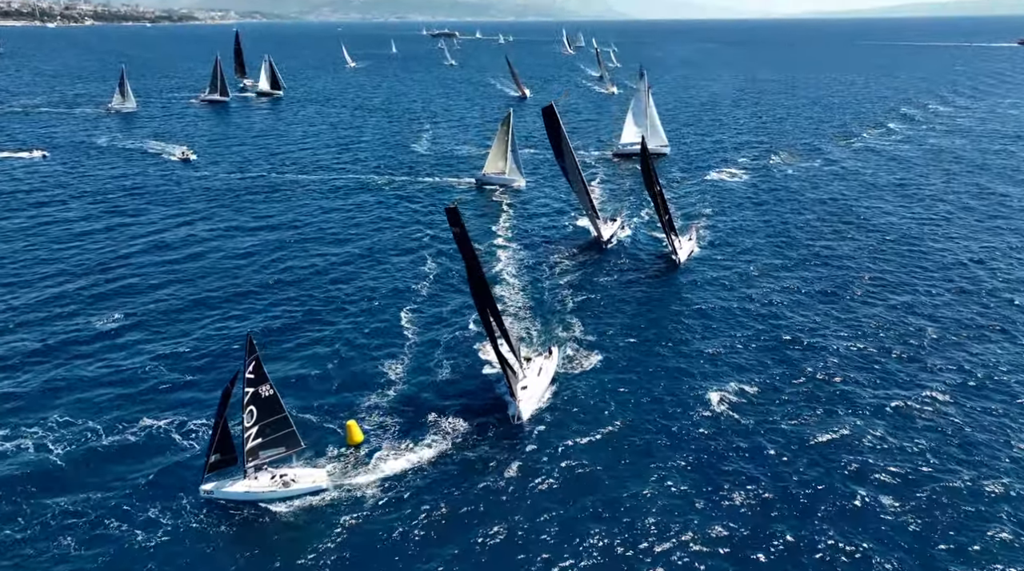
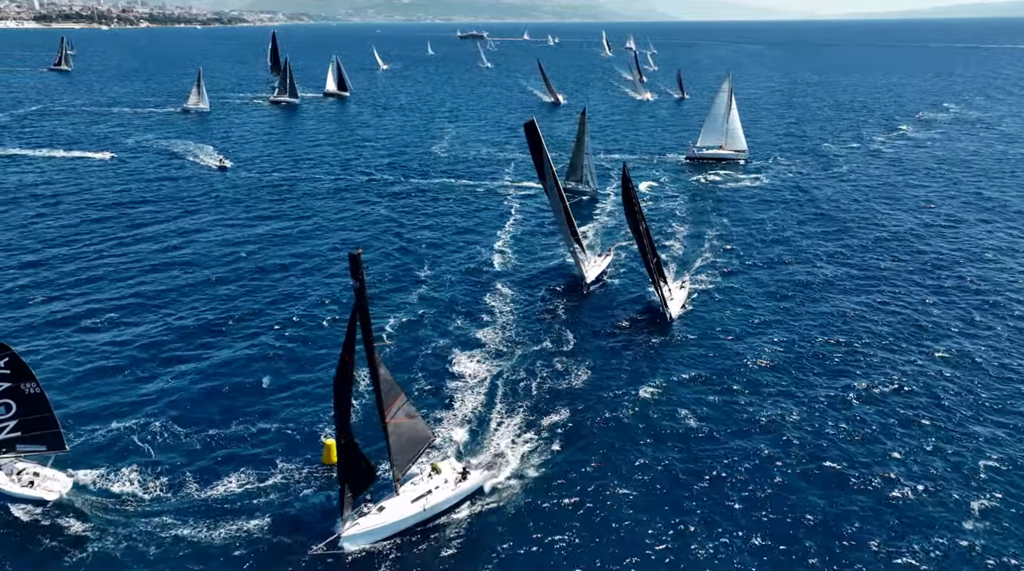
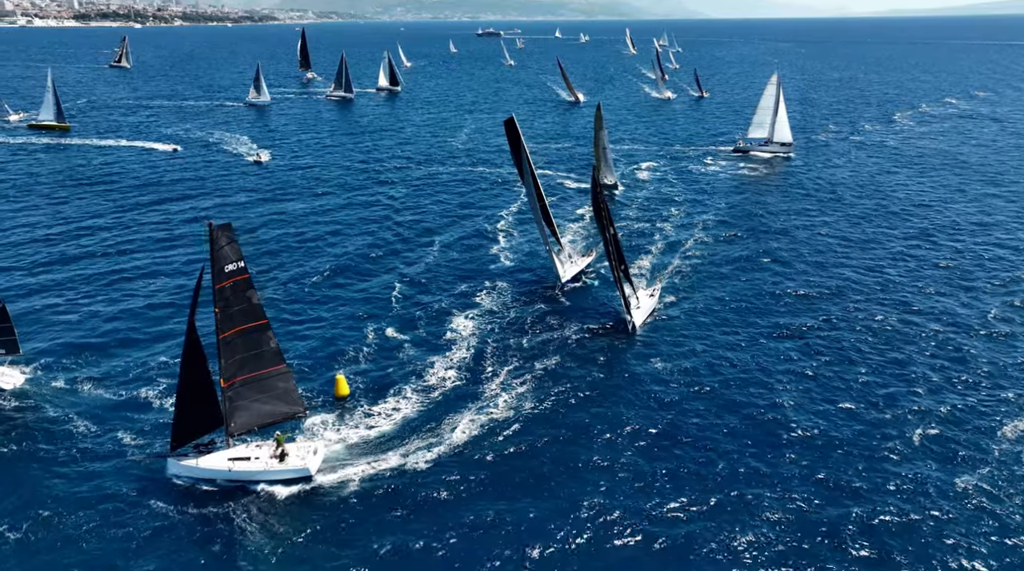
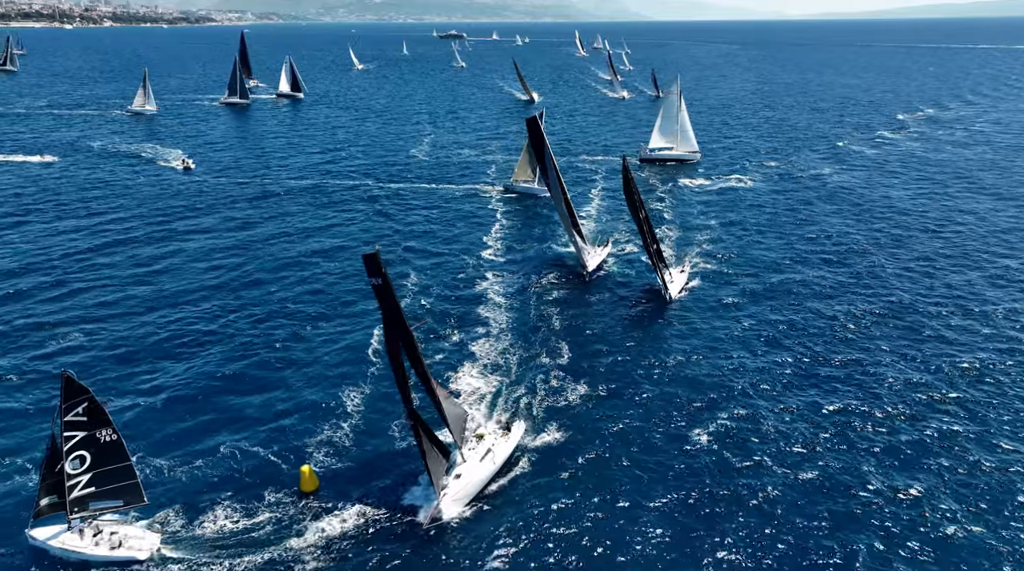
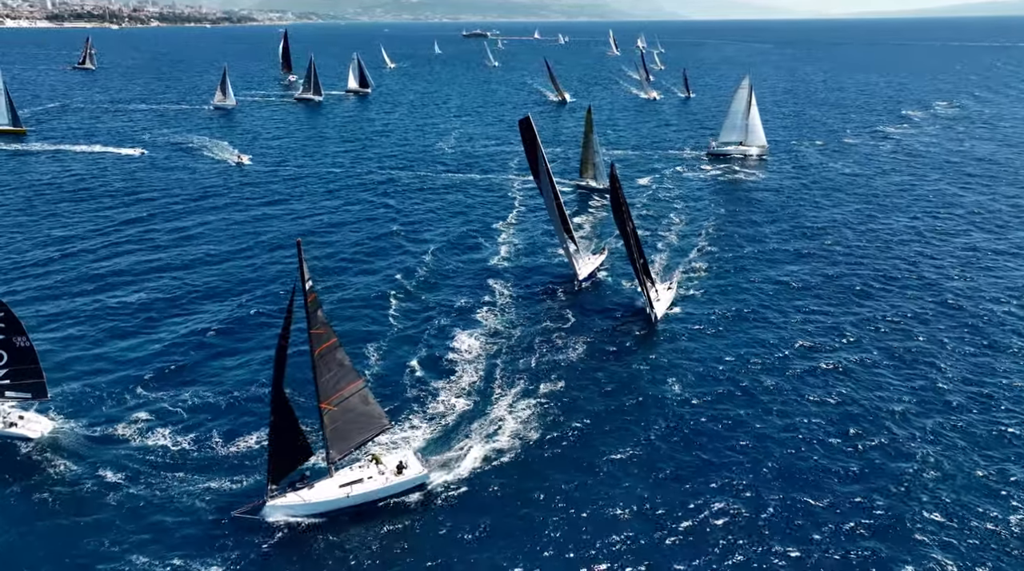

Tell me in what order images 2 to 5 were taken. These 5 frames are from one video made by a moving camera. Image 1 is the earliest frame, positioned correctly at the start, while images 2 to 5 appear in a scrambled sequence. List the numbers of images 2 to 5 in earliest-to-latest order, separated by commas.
4, 2, 5, 3
